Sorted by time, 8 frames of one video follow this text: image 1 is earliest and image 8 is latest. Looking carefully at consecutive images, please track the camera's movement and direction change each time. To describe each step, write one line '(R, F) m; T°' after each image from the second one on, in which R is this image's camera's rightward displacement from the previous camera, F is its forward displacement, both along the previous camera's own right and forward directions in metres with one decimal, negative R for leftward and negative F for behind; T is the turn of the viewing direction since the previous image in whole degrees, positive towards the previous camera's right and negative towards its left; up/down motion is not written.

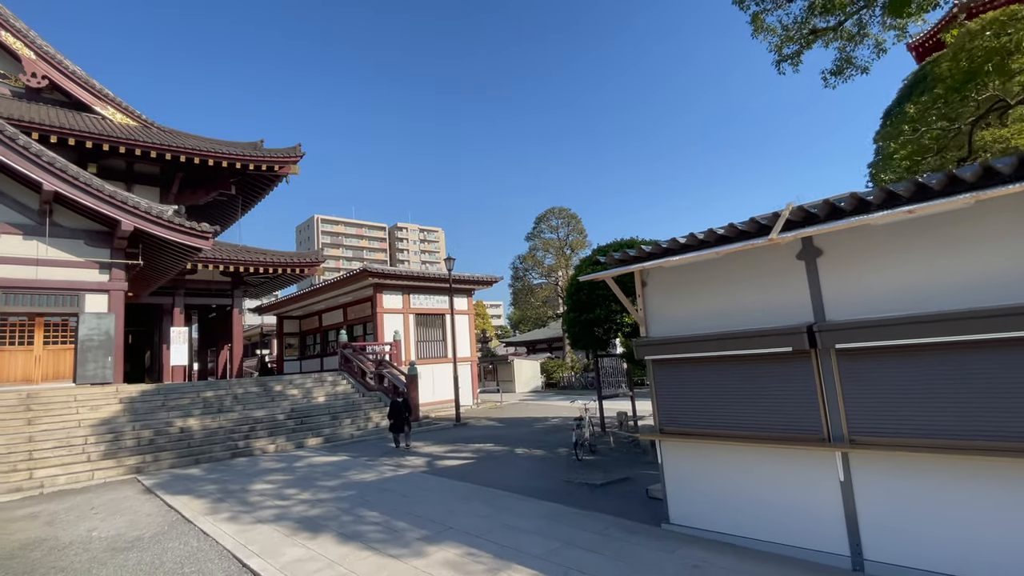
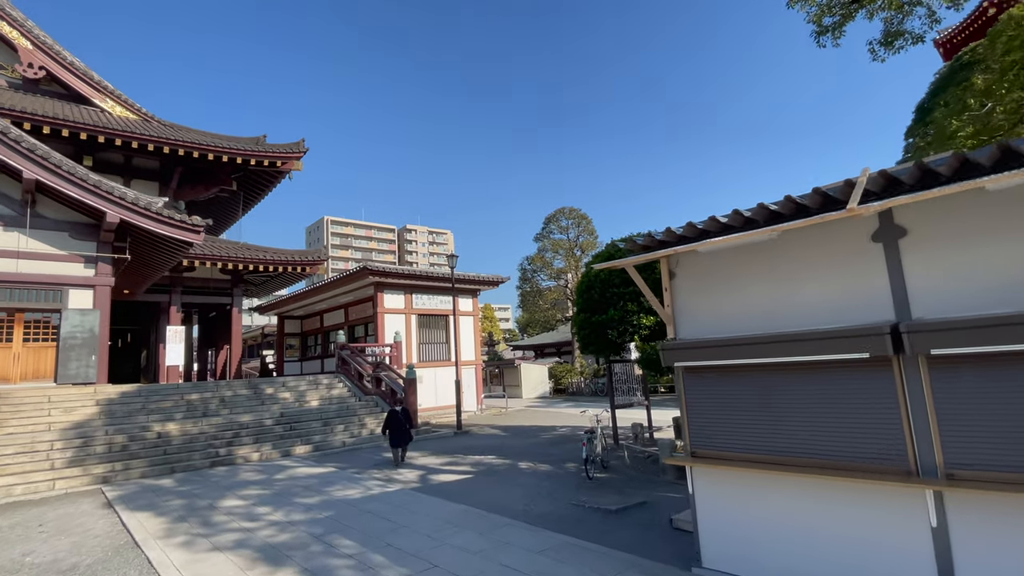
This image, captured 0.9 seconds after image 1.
(+0.1, +0.9) m; -1°
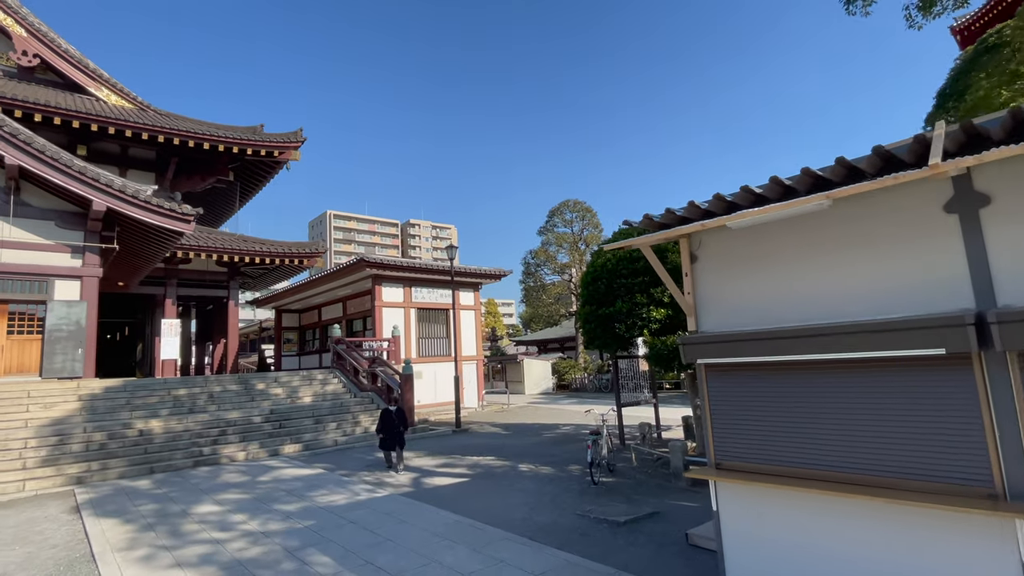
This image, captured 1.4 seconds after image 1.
(+0.1, +0.6) m; 0°
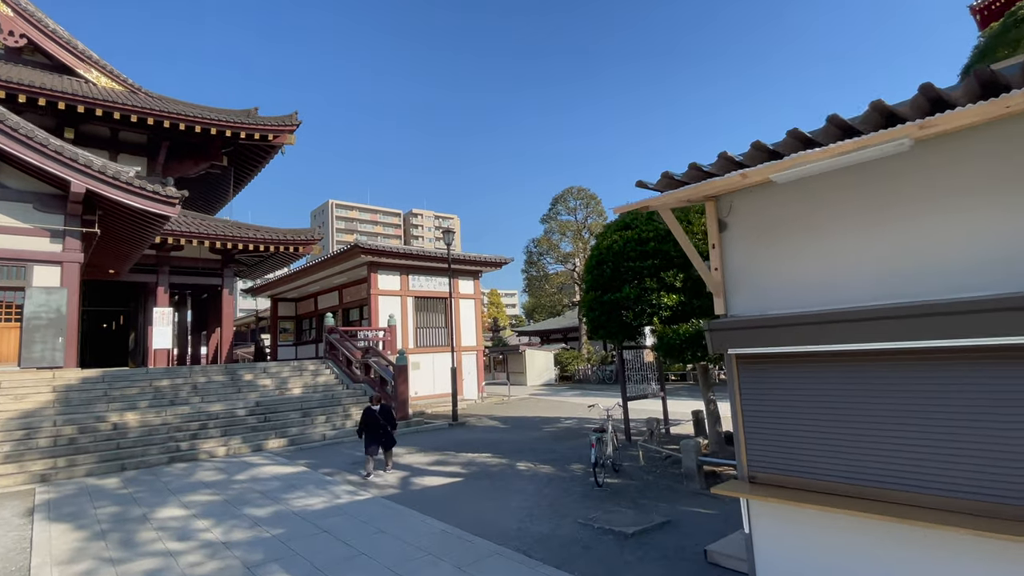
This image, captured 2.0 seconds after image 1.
(+0.1, +0.7) m; 0°
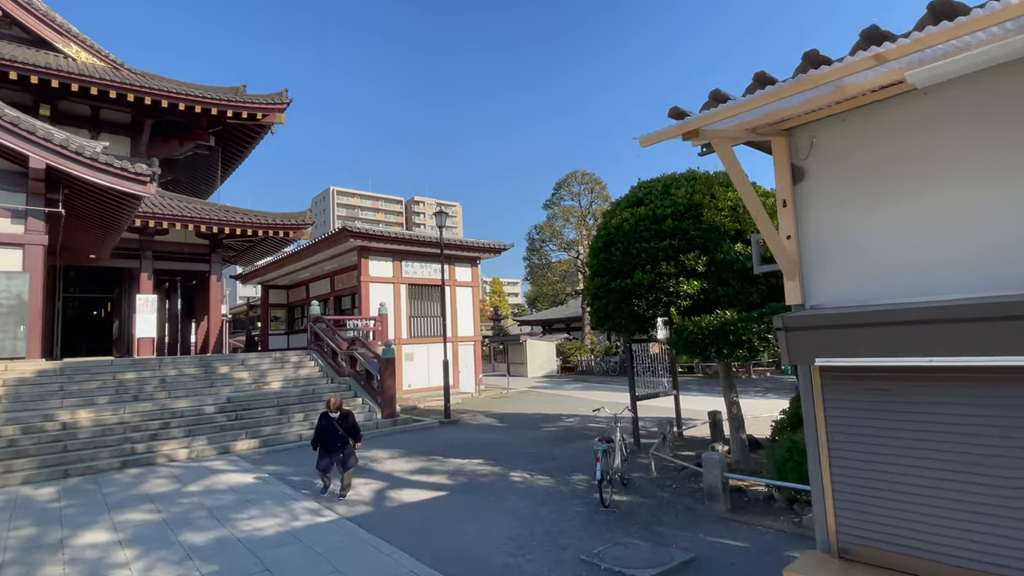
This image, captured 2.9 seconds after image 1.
(+0.1, +1.1) m; 0°
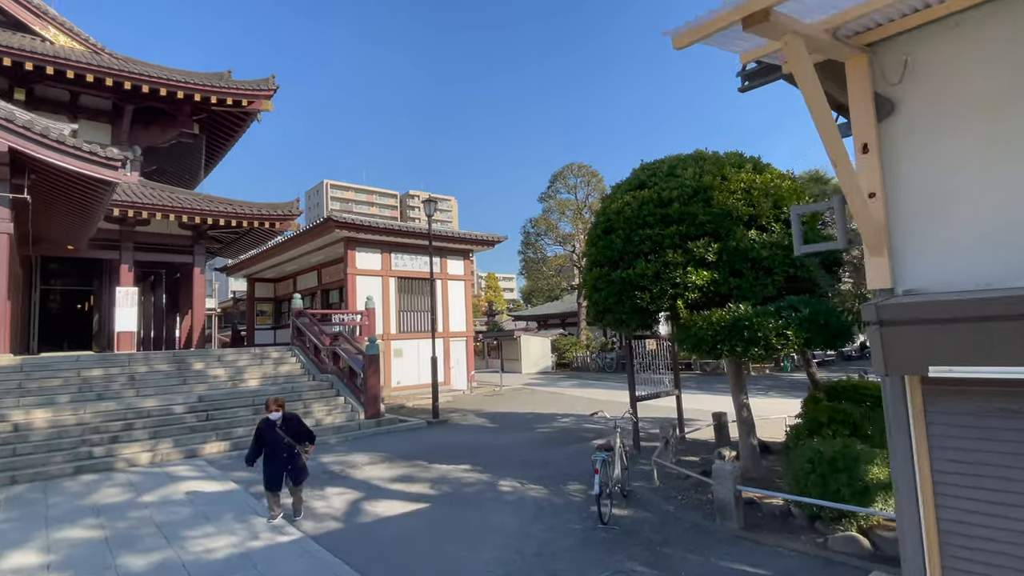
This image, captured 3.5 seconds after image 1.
(+0.1, +0.6) m; 0°
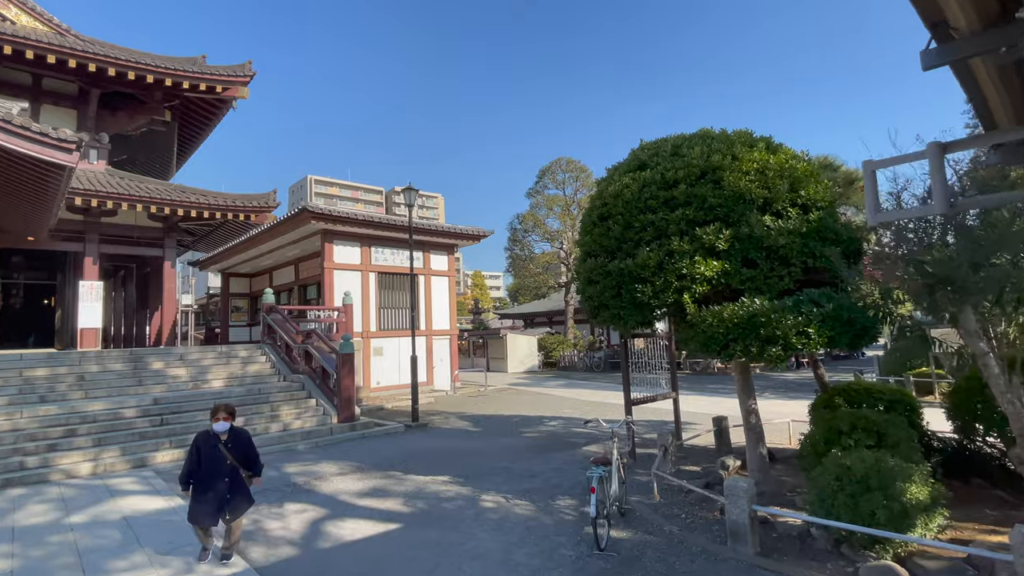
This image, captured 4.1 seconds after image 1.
(0.0, +0.7) m; +1°
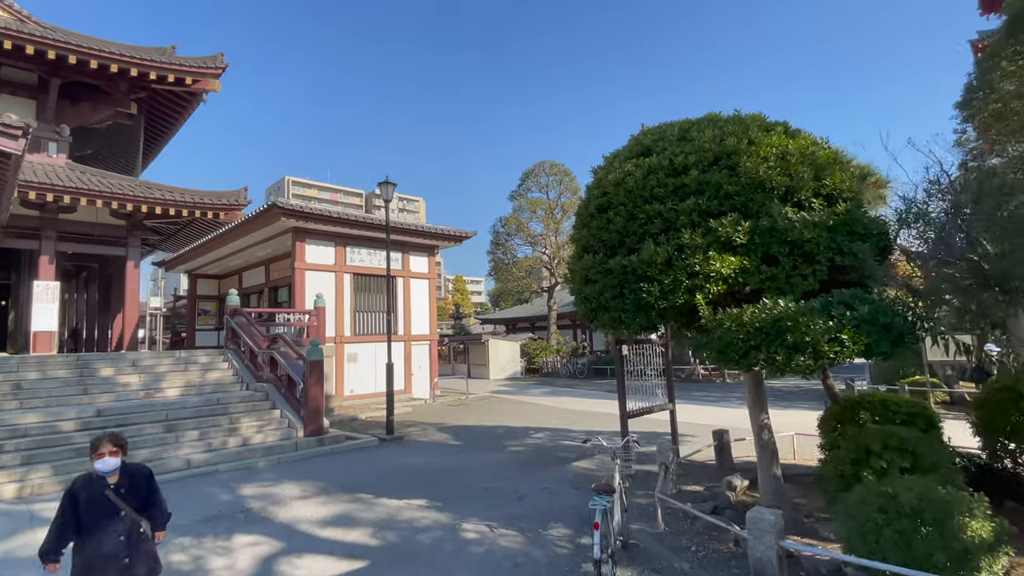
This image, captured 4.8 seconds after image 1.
(0.0, +0.7) m; +2°
